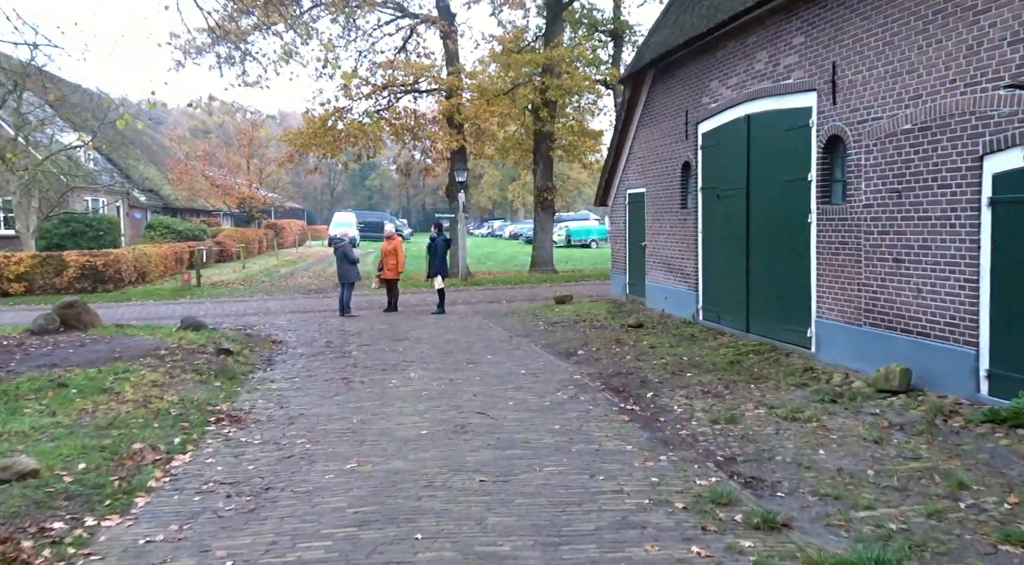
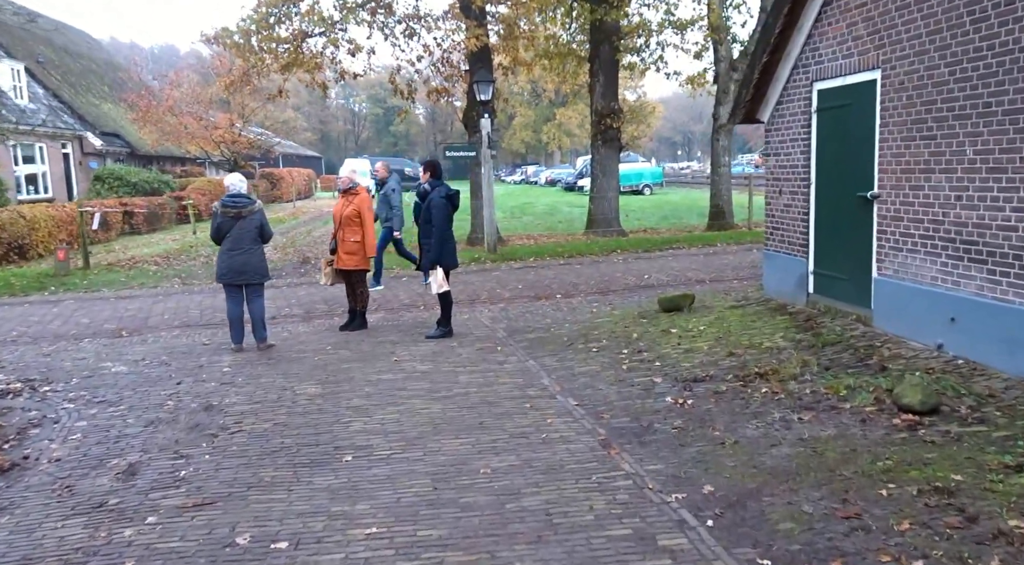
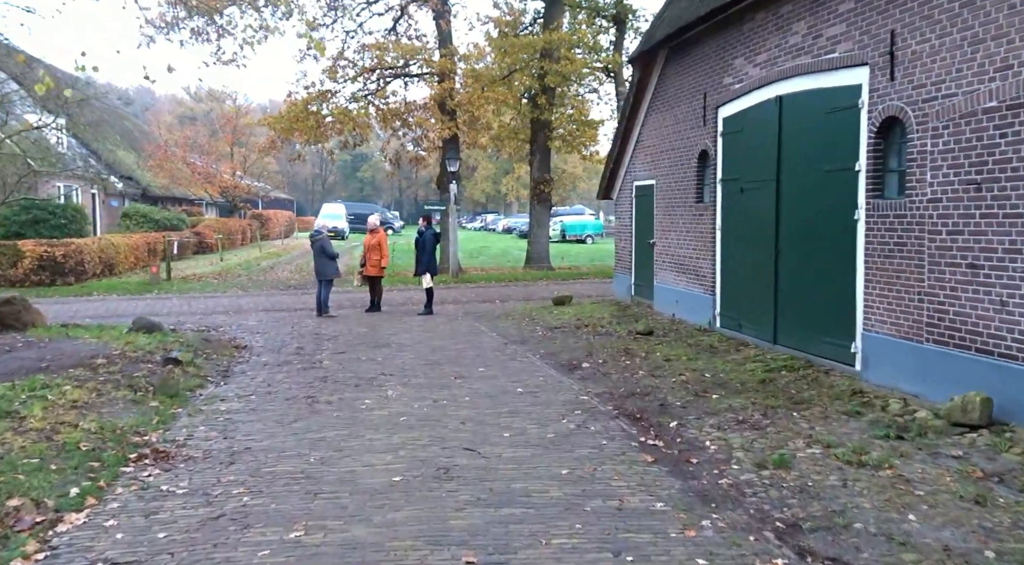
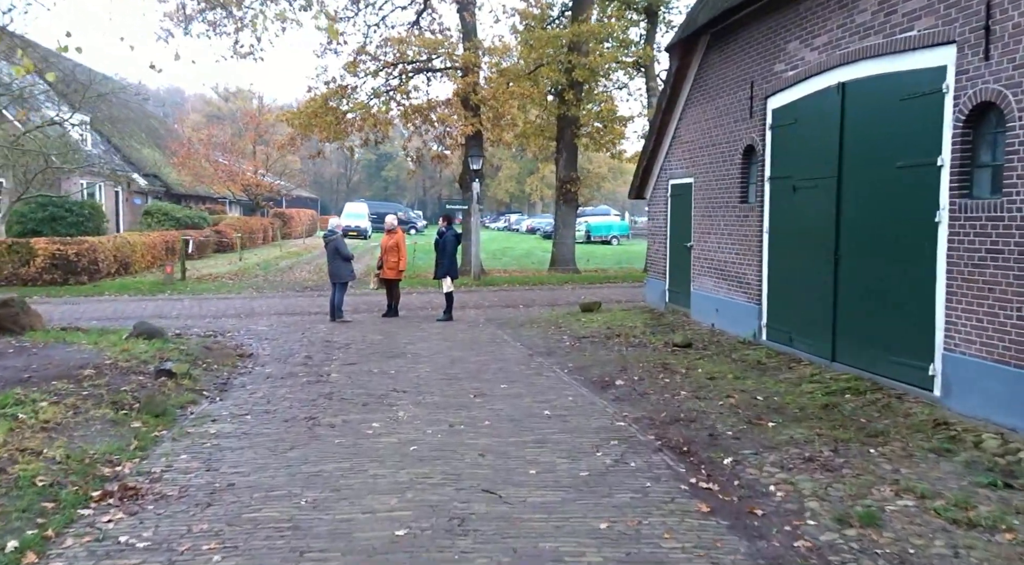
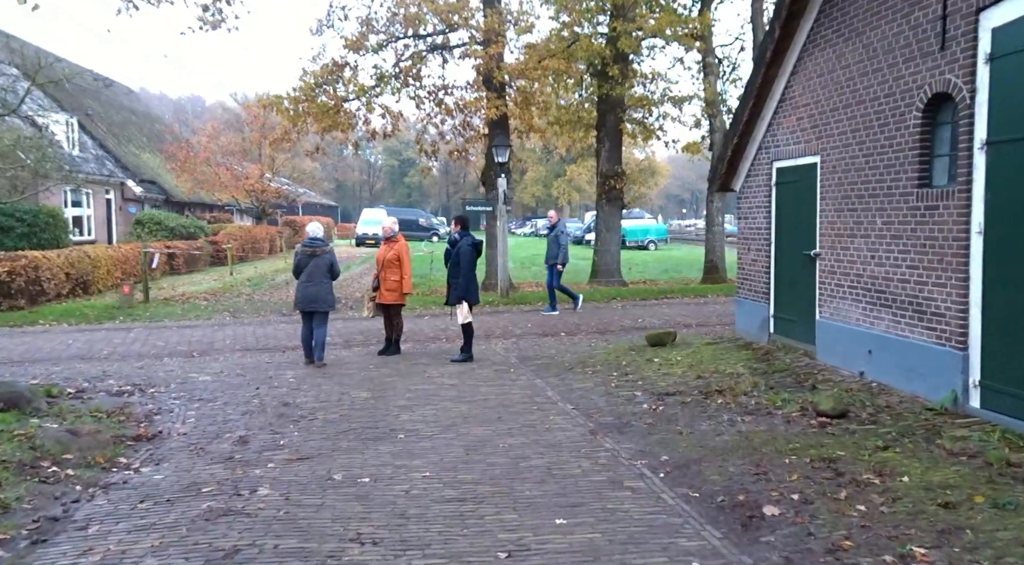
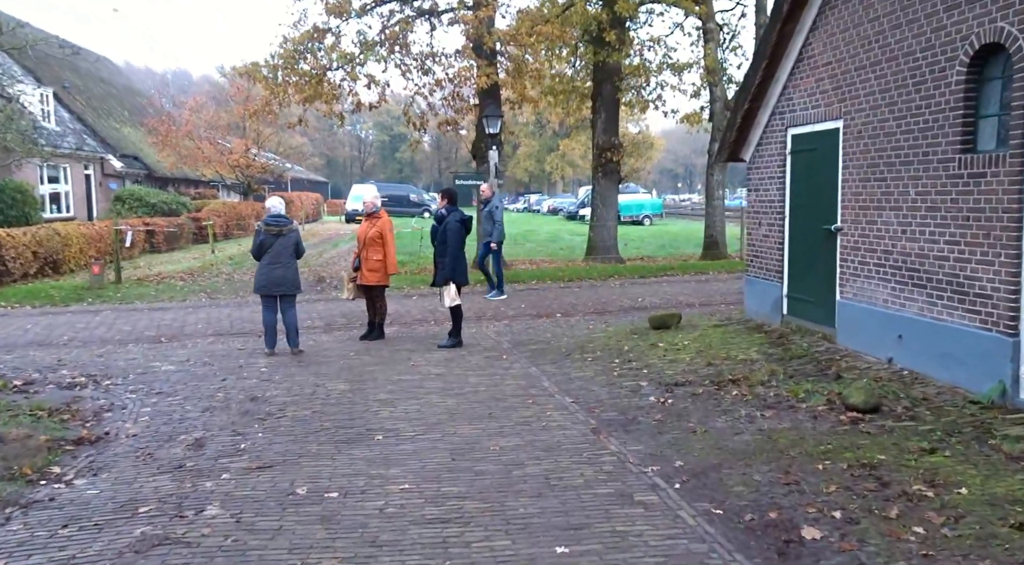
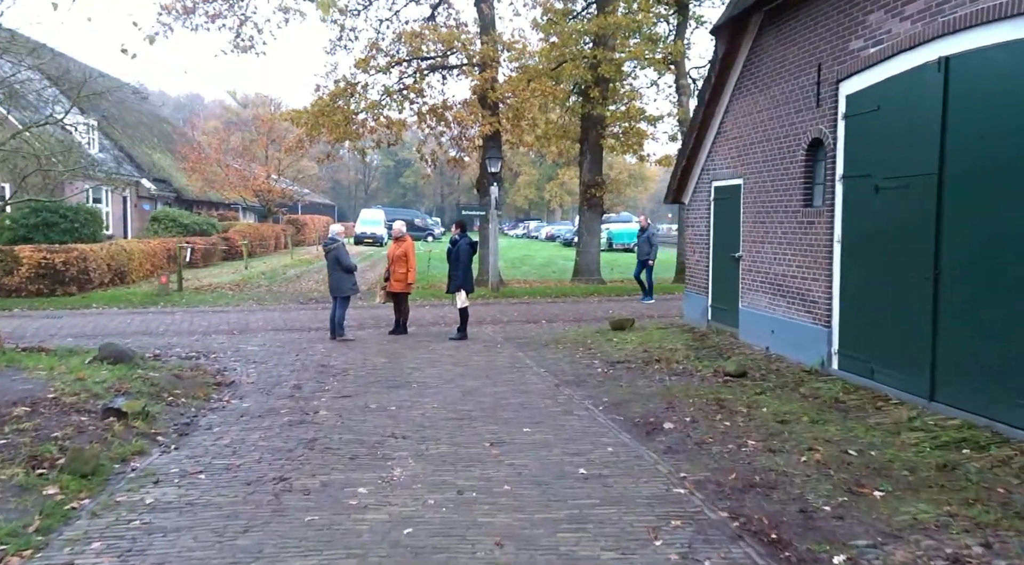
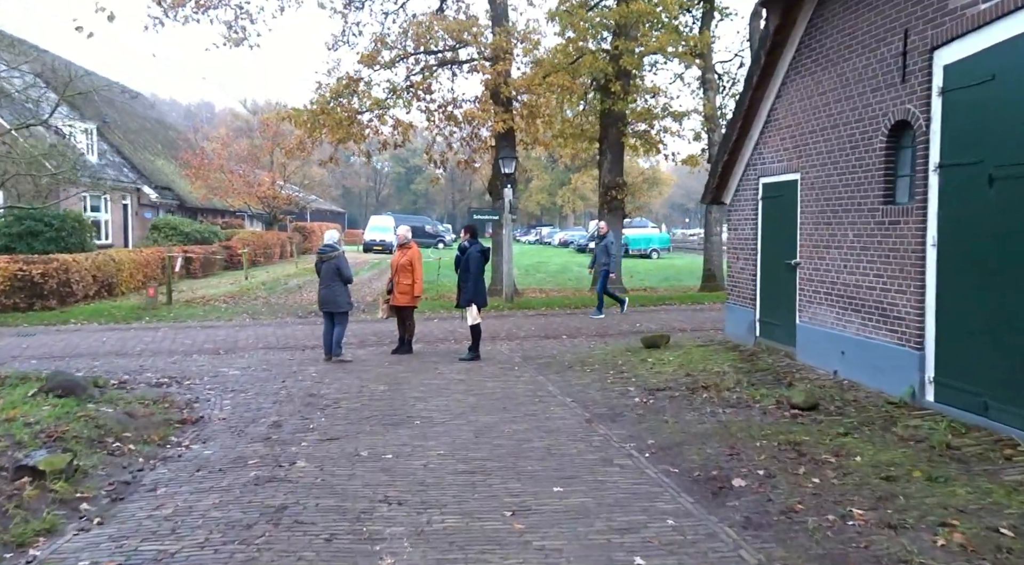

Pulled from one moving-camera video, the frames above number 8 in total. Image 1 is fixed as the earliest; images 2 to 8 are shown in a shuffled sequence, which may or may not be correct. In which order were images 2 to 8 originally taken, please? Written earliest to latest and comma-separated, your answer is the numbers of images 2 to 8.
3, 4, 7, 8, 5, 6, 2
